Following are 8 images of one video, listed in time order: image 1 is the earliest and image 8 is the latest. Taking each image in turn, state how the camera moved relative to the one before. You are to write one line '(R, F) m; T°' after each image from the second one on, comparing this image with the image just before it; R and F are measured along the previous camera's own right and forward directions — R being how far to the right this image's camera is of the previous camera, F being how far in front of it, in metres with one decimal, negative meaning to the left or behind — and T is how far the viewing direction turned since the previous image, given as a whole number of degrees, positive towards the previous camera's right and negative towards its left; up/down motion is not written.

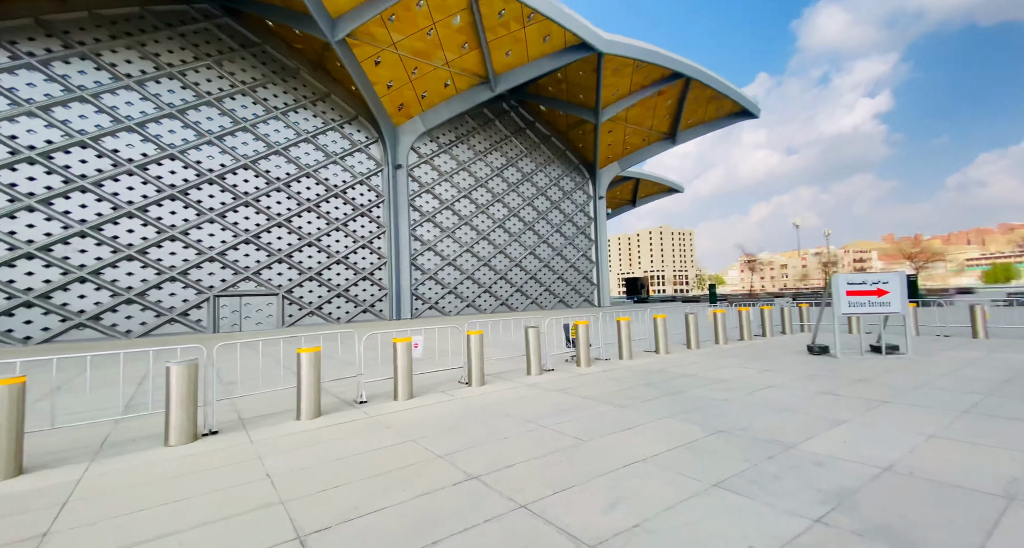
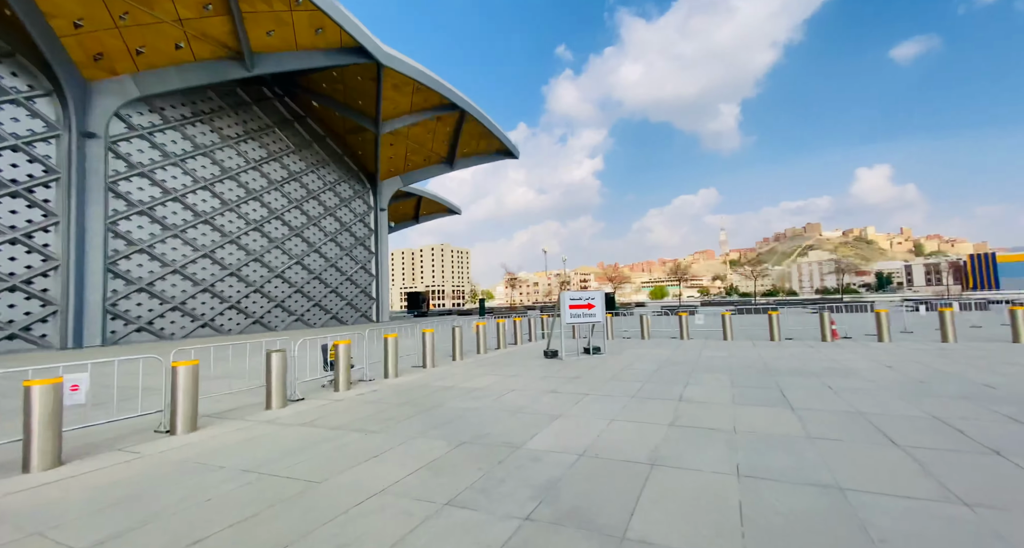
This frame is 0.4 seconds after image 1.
(+0.5, +0.2) m; +31°
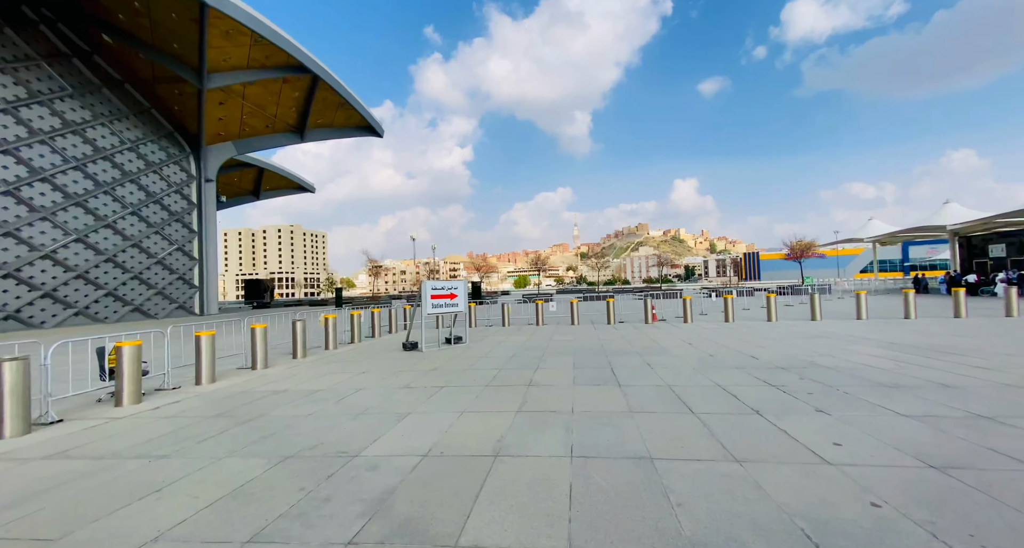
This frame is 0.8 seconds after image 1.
(+0.3, +0.2) m; +19°
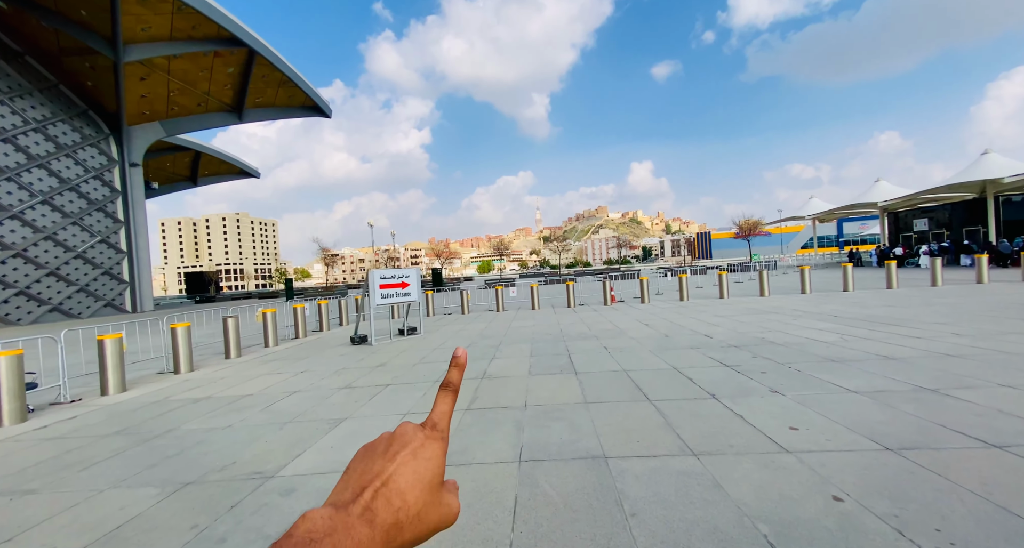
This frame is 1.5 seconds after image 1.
(+0.2, +0.4) m; +5°
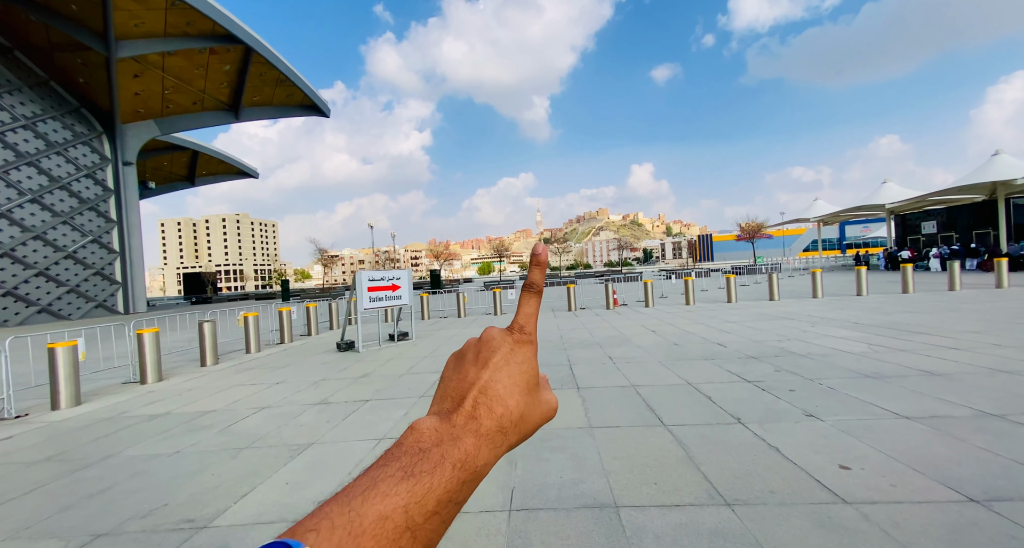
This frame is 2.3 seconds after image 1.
(+0.1, +0.6) m; 0°
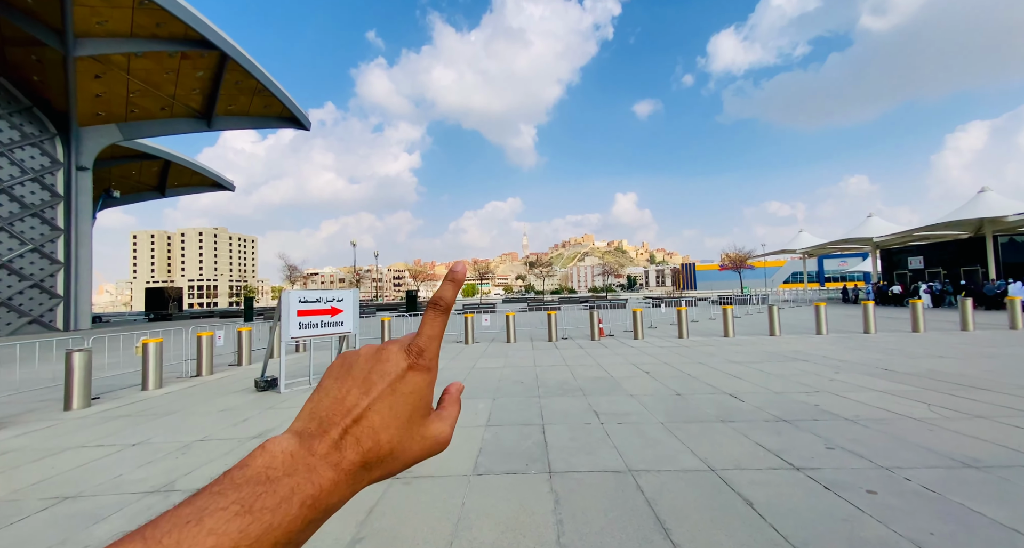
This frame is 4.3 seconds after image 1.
(+0.4, +1.6) m; +2°
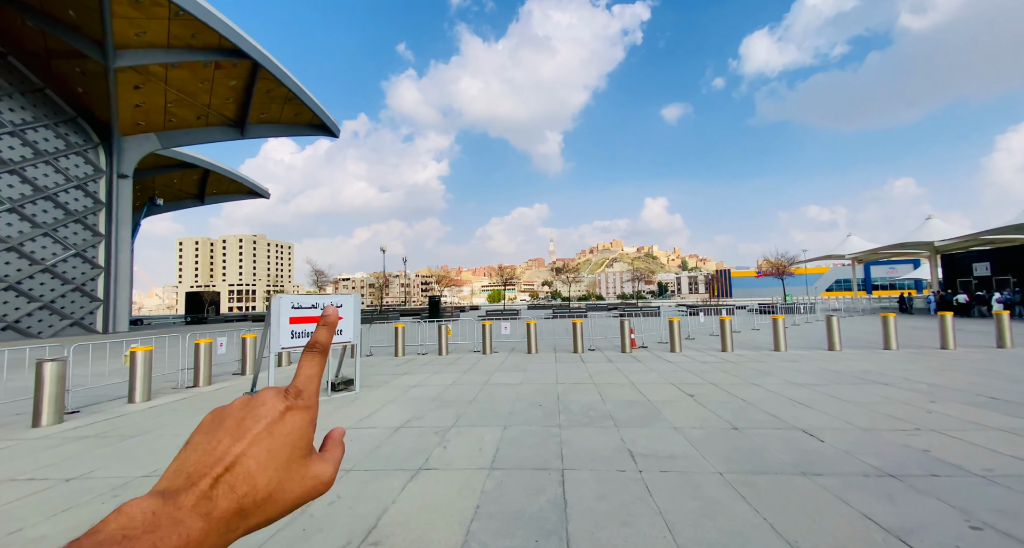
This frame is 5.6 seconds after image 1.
(+0.1, +1.0) m; -4°
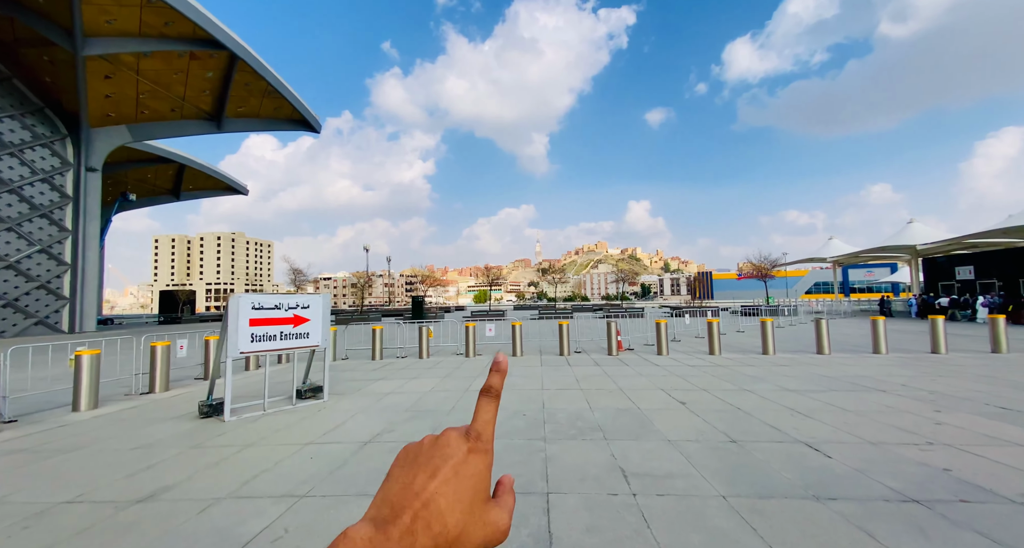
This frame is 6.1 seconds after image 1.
(+0.1, +0.4) m; +2°
